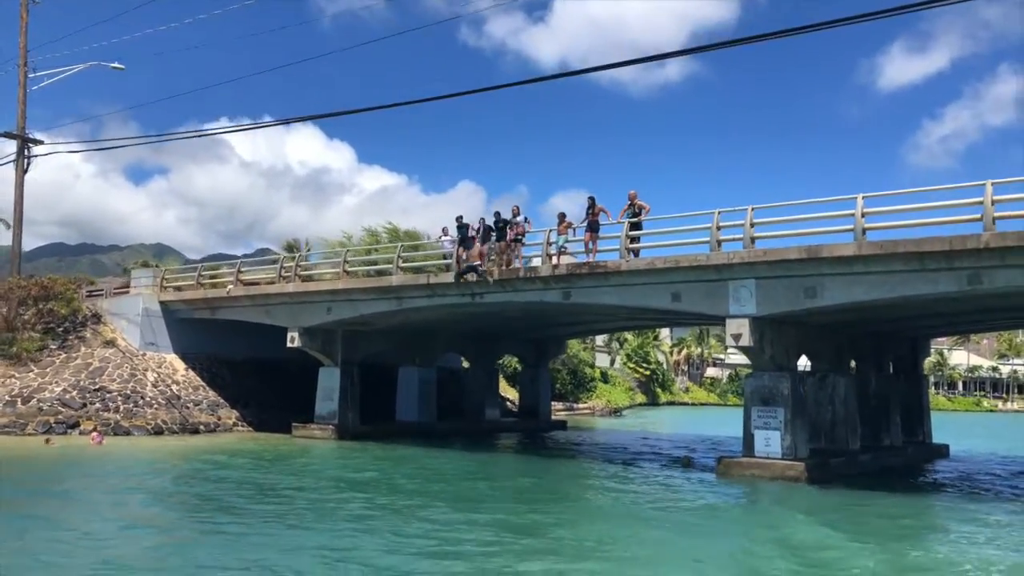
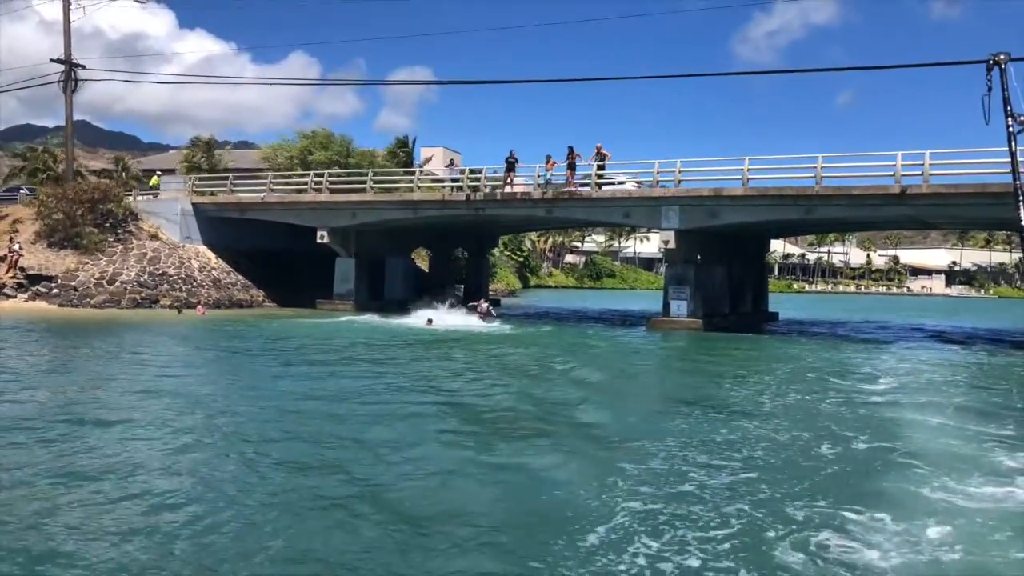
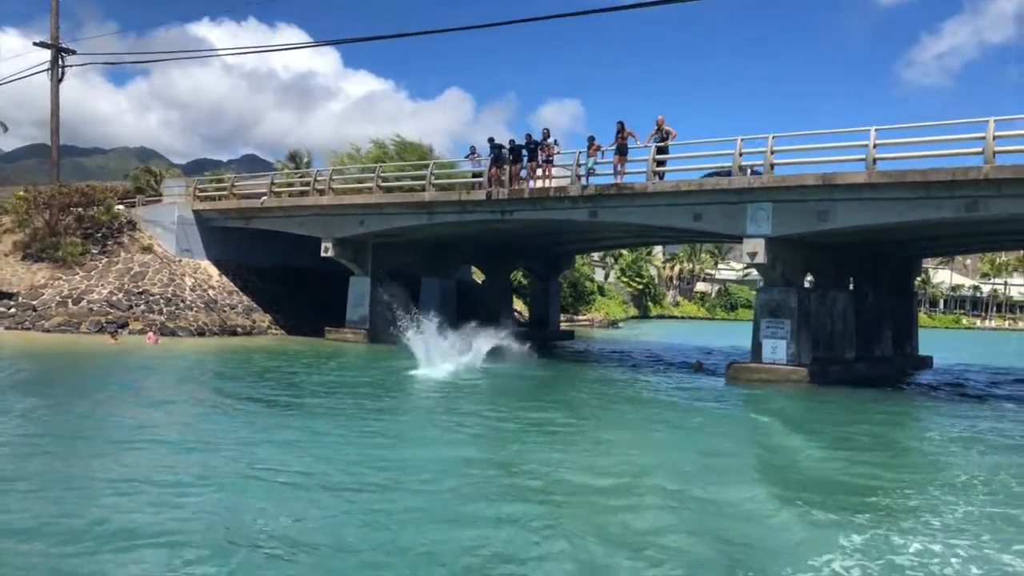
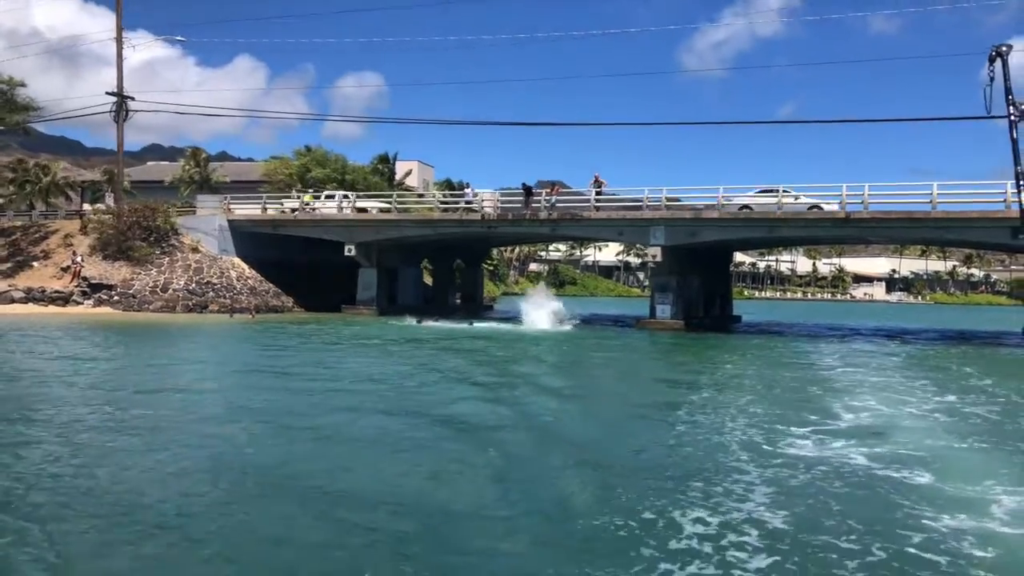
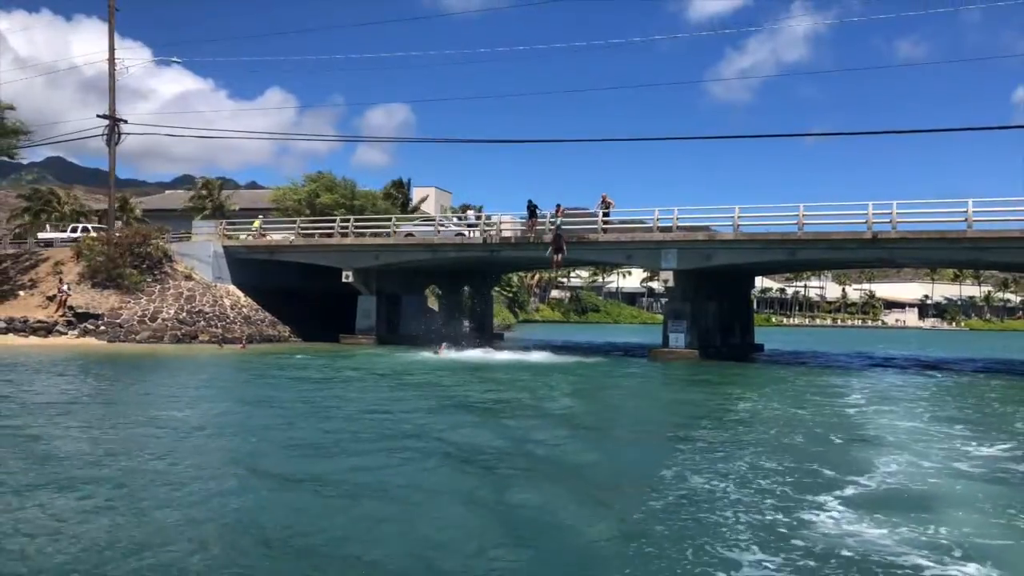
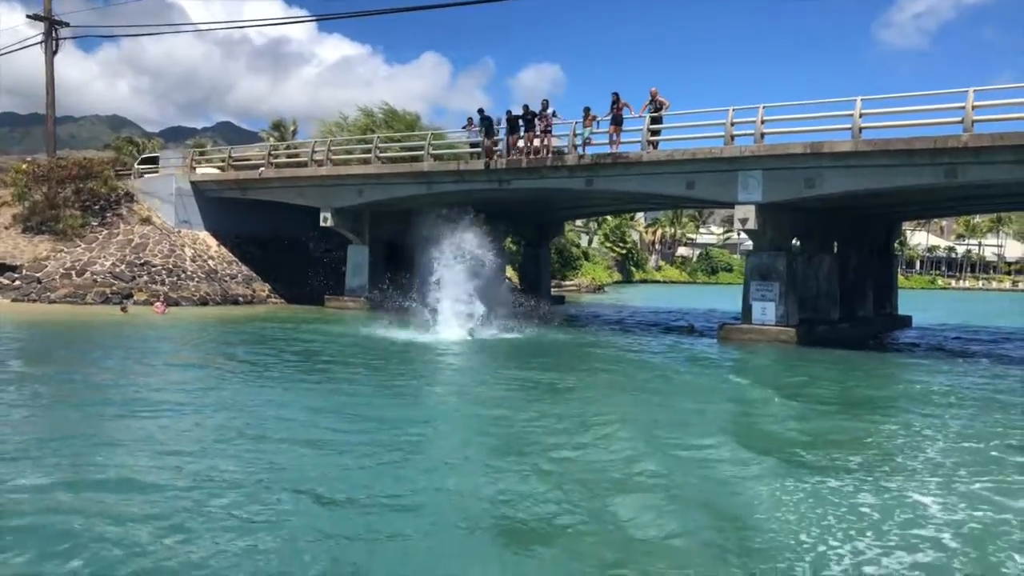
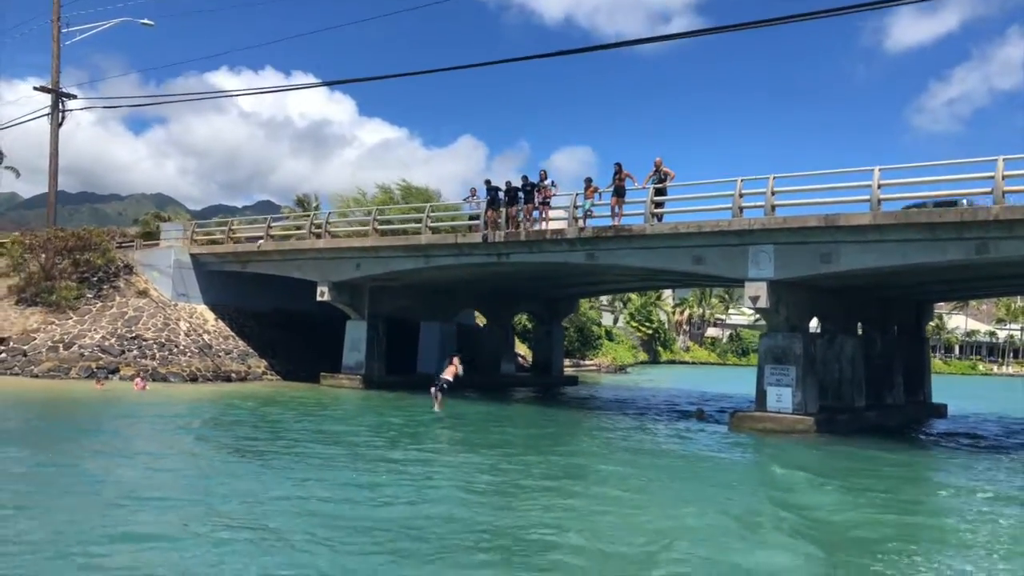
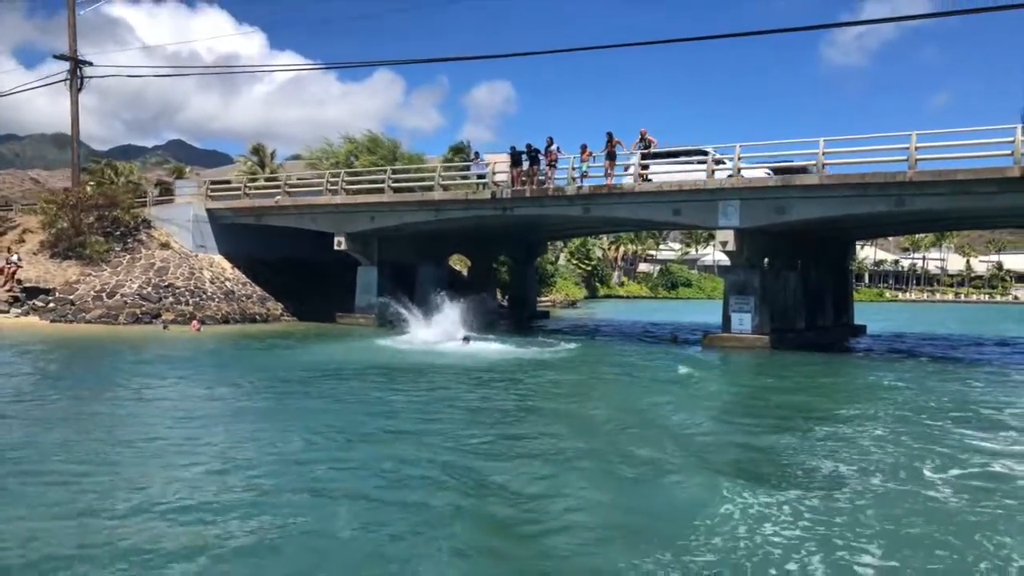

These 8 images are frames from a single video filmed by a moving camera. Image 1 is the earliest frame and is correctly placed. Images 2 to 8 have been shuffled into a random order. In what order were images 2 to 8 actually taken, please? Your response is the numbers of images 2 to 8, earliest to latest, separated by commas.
7, 3, 6, 8, 2, 5, 4
